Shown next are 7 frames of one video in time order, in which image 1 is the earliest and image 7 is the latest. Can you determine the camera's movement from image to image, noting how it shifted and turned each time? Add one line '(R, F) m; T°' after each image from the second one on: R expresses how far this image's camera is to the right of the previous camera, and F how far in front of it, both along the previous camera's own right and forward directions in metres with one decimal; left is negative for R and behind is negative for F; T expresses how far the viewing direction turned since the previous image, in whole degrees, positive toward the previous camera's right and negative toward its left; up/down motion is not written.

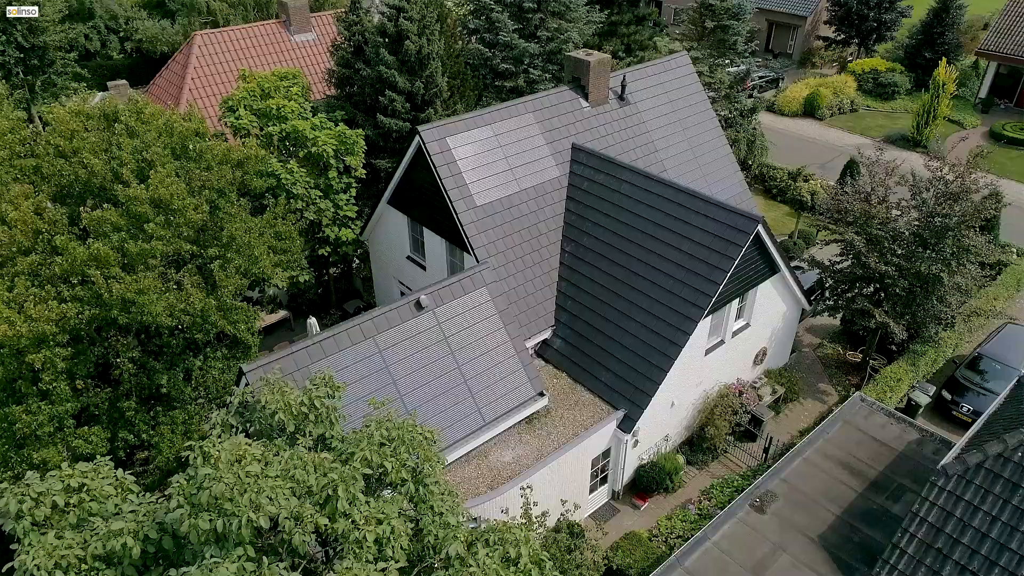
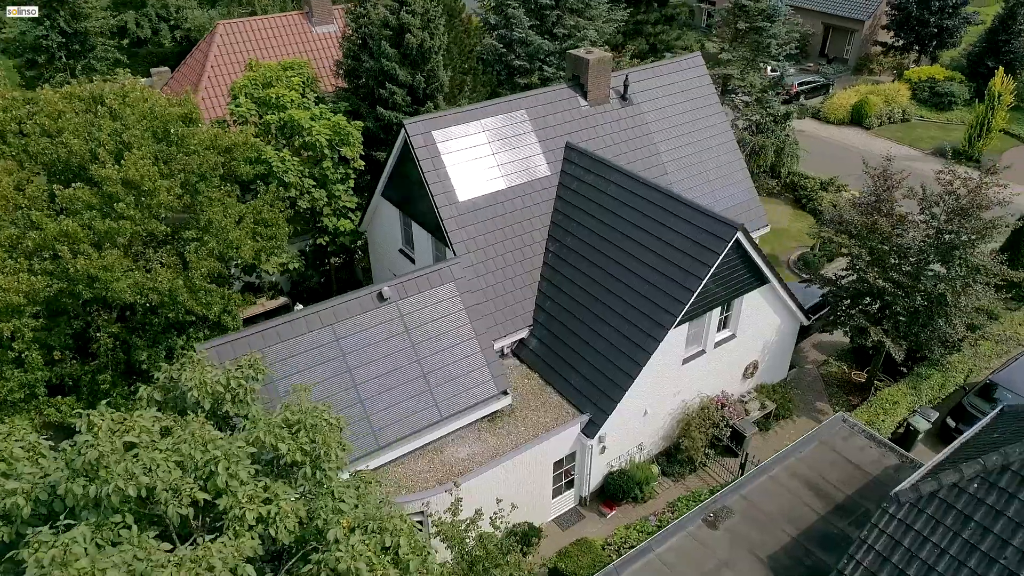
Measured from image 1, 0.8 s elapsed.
(+2.3, +0.2) m; -7°
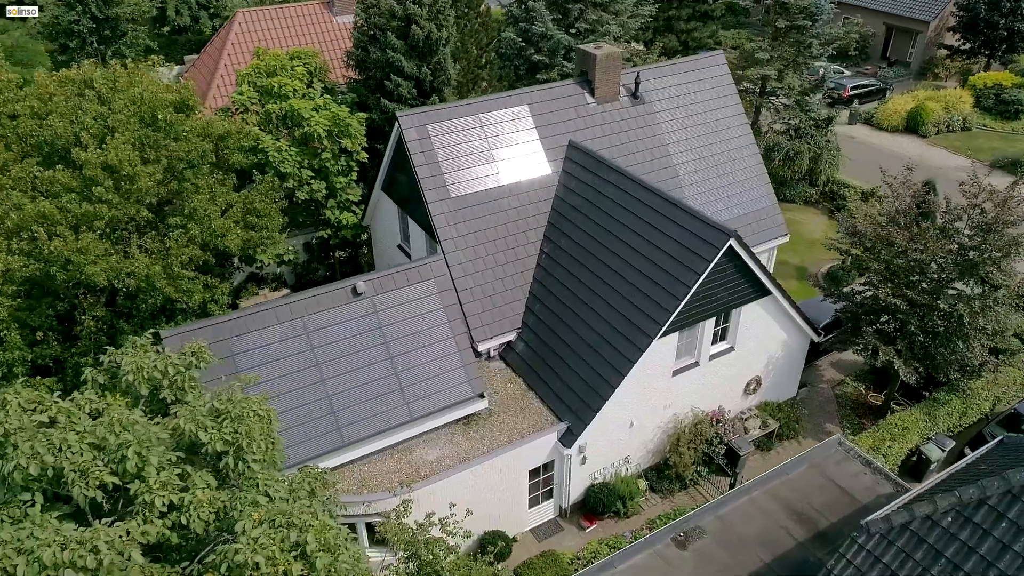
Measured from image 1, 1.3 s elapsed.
(+1.8, +0.6) m; -6°
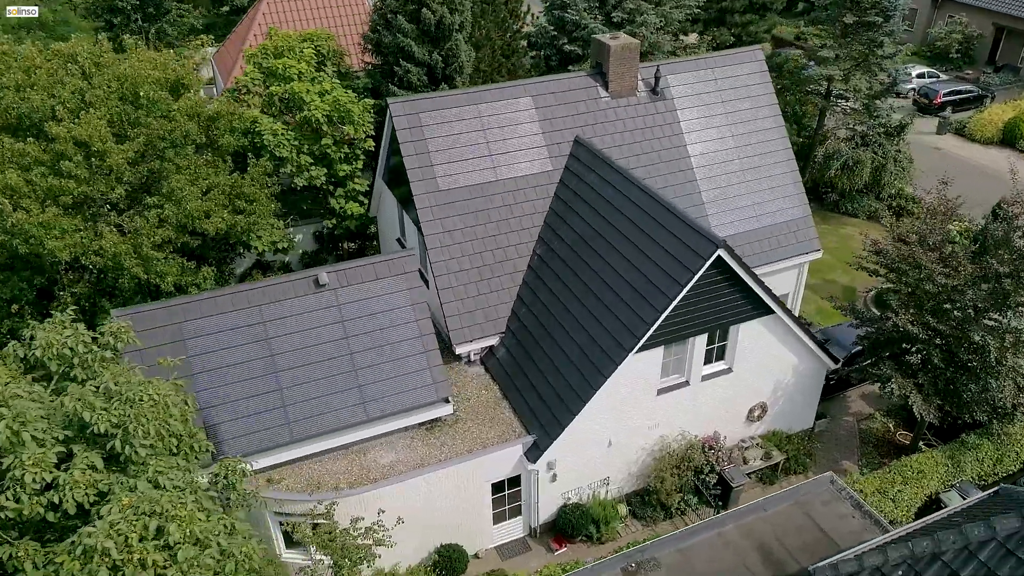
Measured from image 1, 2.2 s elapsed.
(+2.4, +1.2) m; -8°
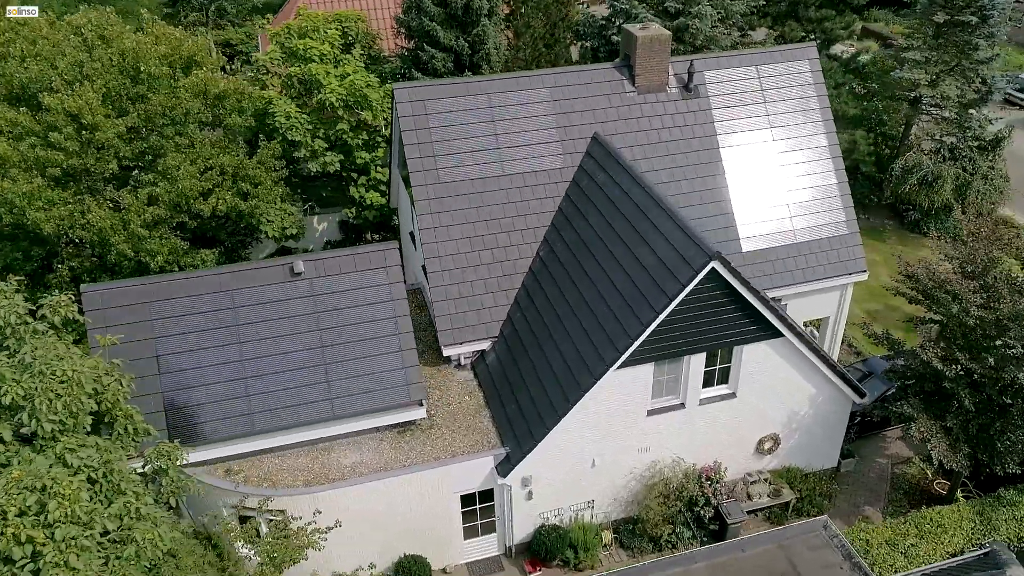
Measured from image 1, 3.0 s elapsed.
(+2.2, +1.1) m; -8°
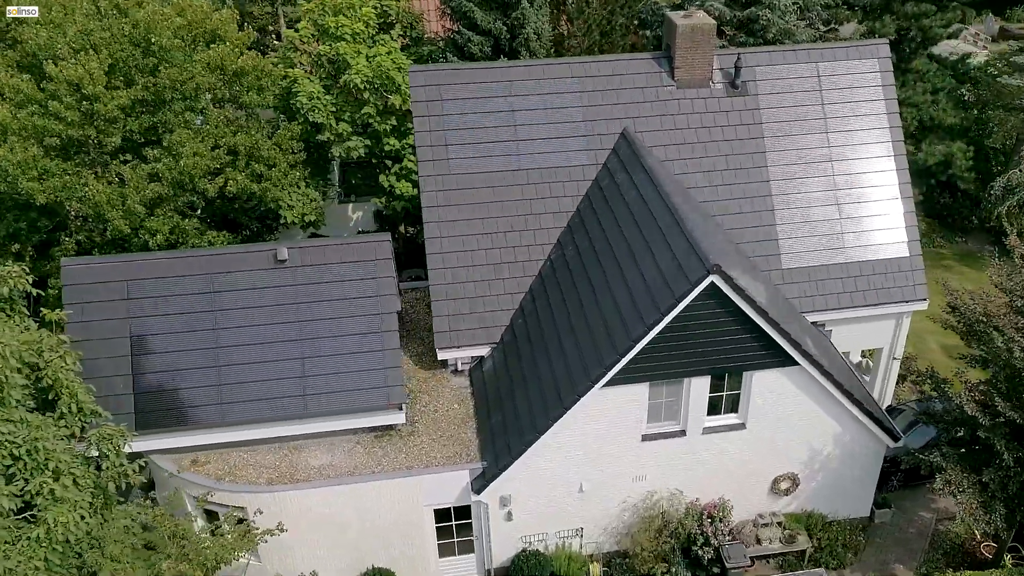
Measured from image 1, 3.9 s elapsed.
(+1.9, +1.2) m; -8°
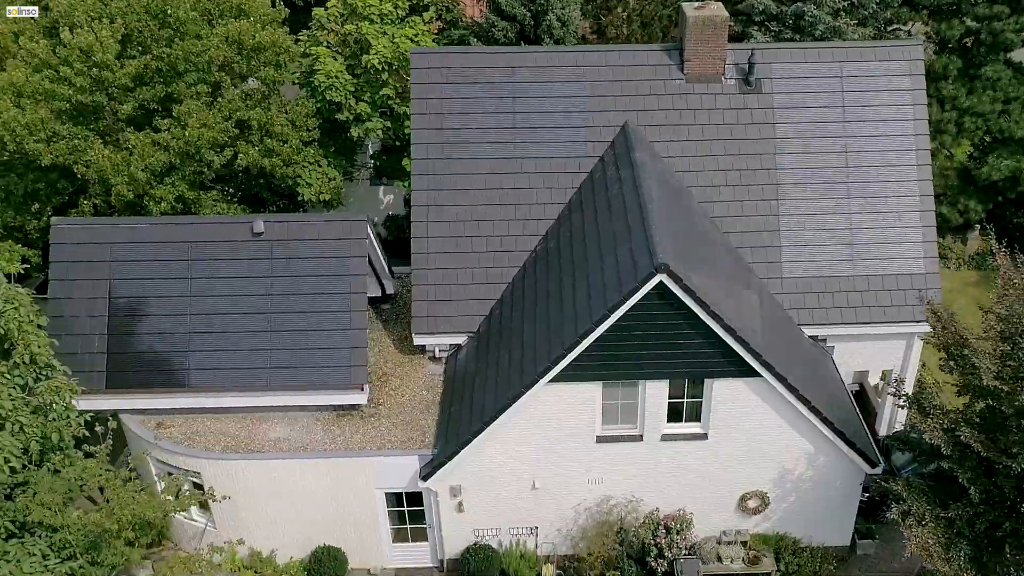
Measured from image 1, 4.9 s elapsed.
(+2.1, +0.5) m; -8°
